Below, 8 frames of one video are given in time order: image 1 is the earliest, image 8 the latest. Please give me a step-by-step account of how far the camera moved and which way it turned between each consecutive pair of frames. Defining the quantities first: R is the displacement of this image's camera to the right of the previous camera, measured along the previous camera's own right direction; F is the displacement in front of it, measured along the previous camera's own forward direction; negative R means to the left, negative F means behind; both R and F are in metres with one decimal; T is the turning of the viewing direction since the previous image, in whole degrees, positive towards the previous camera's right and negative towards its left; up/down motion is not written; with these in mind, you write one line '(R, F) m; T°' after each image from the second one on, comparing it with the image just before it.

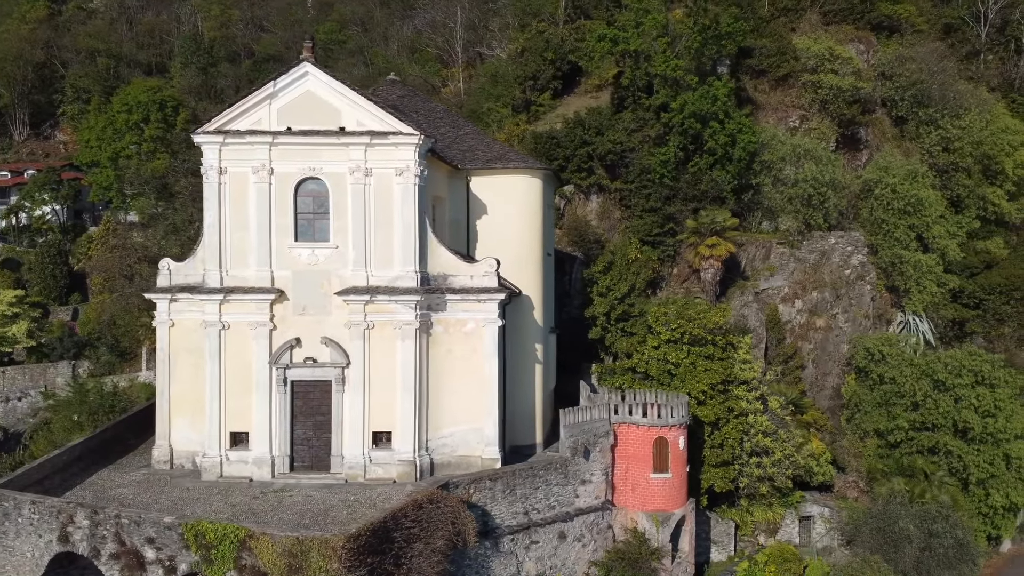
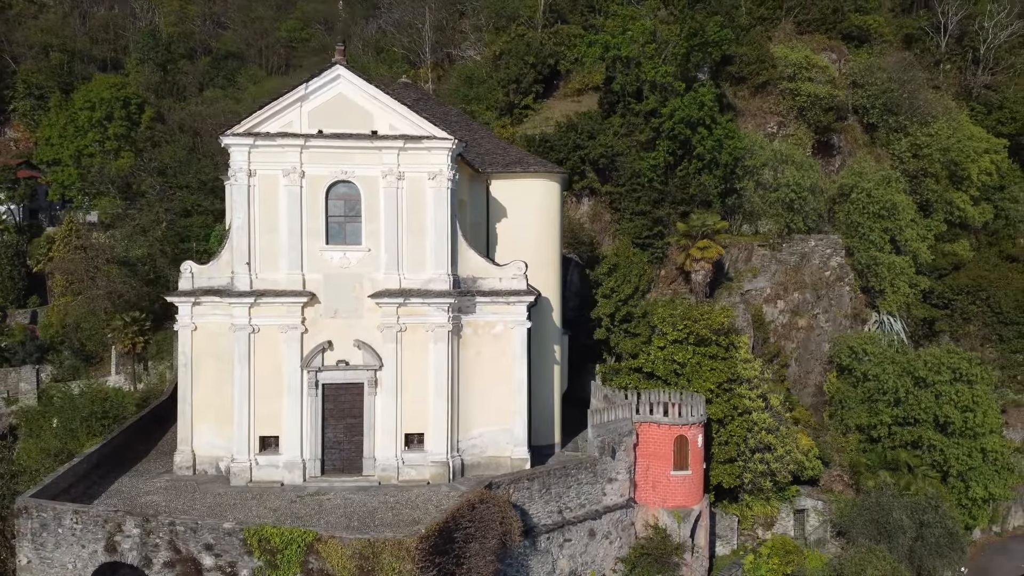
(-1.9, -0.2) m; +4°
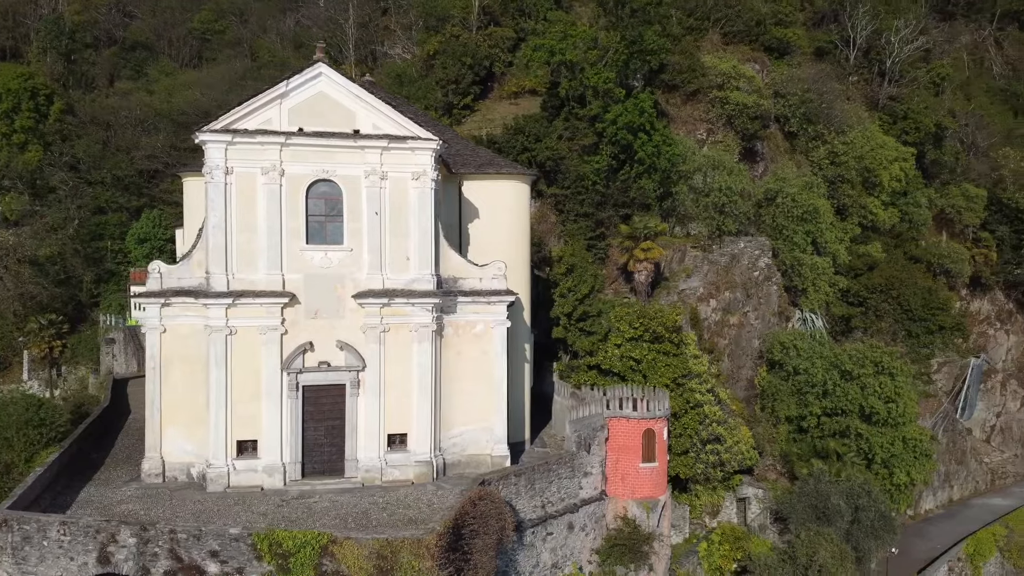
(-1.8, -0.2) m; +7°
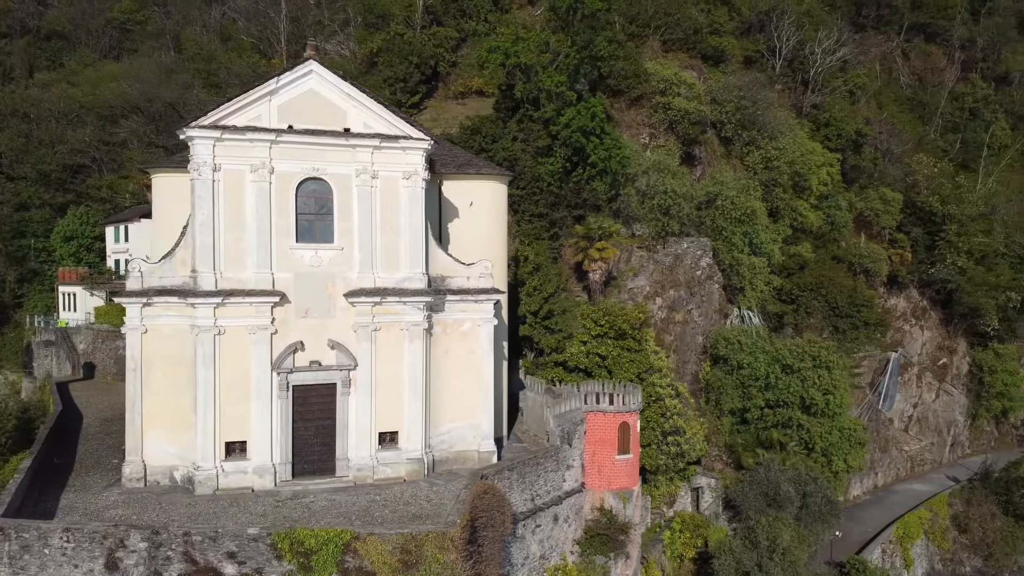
(-1.7, -0.3) m; +6°
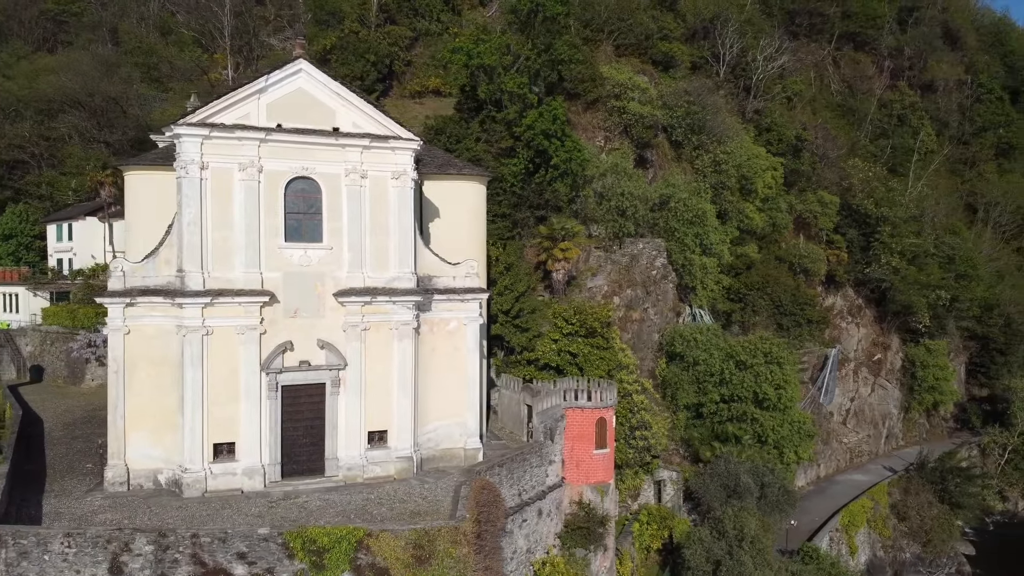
(-1.2, -0.2) m; +5°
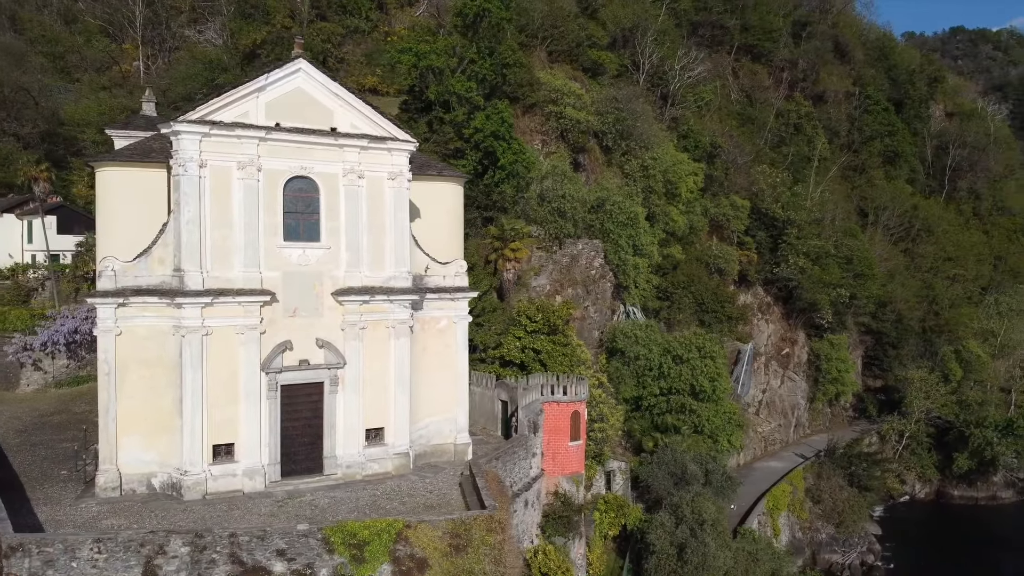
(-2.3, -0.4) m; +8°
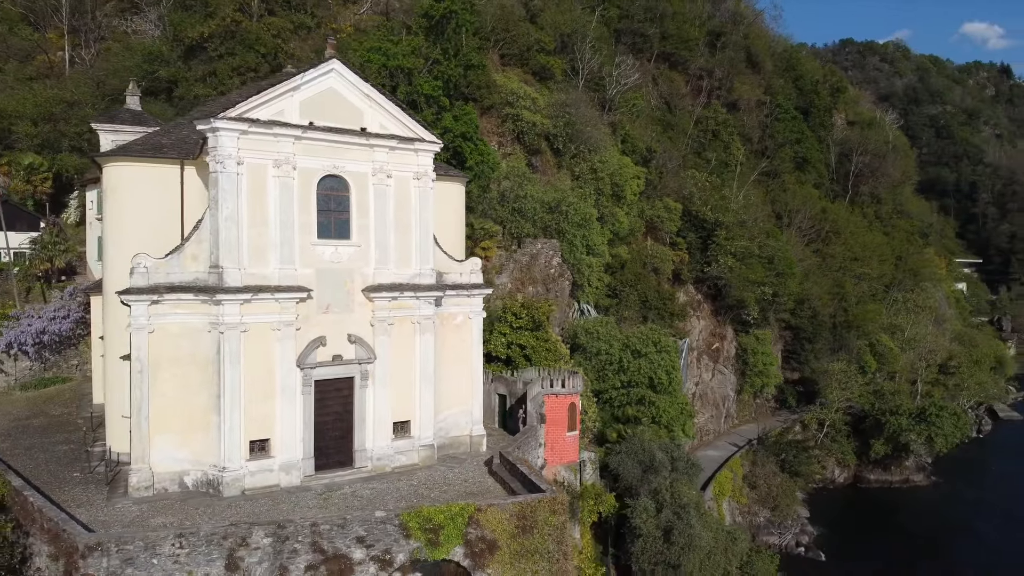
(-2.7, -0.6) m; +7°
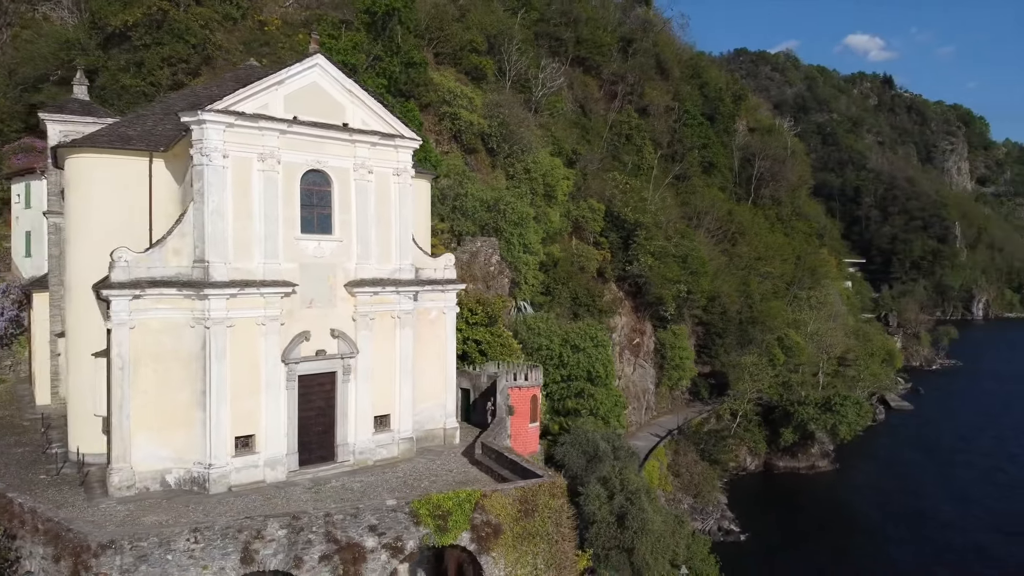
(-1.8, -0.4) m; +7°
